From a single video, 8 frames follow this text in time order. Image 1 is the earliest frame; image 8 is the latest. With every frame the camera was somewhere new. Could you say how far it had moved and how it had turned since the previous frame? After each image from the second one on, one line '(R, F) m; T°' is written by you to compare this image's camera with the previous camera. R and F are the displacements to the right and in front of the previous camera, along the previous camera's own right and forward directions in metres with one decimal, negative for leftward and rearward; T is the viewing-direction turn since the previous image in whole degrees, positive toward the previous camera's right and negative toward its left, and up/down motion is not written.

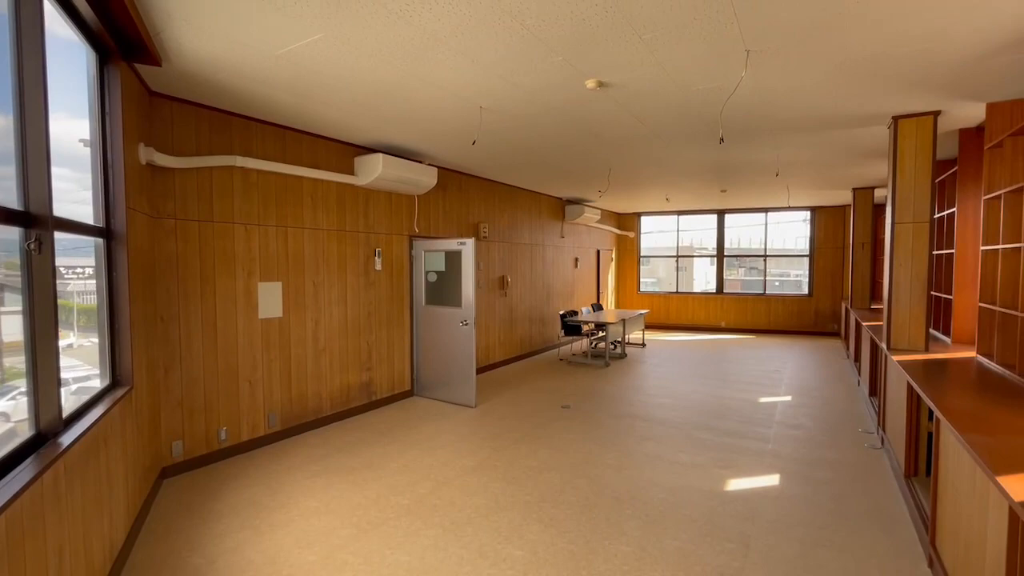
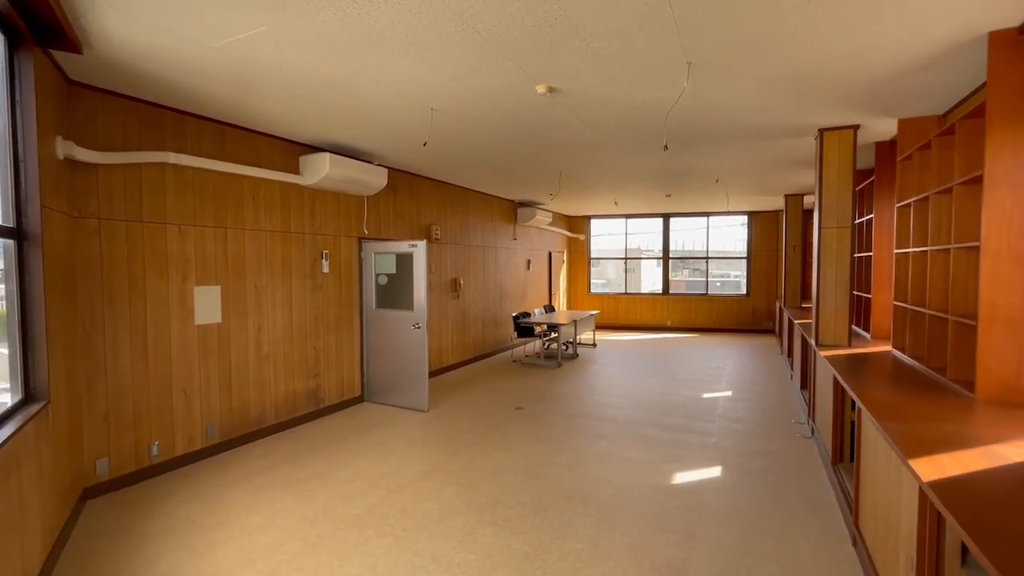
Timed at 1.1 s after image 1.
(0.0, 0.0) m; +6°
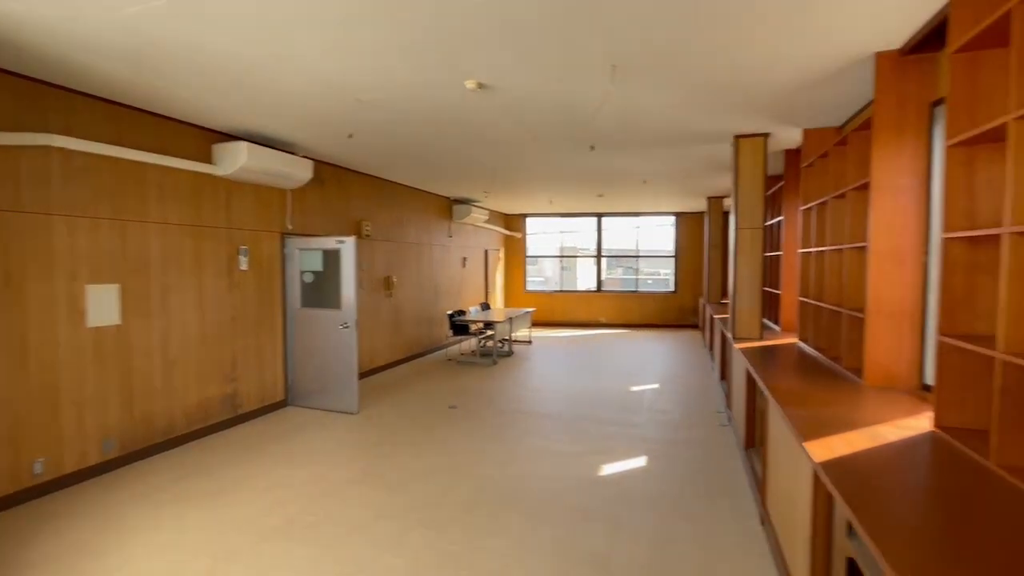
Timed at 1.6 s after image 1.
(+0.1, 0.0) m; +7°
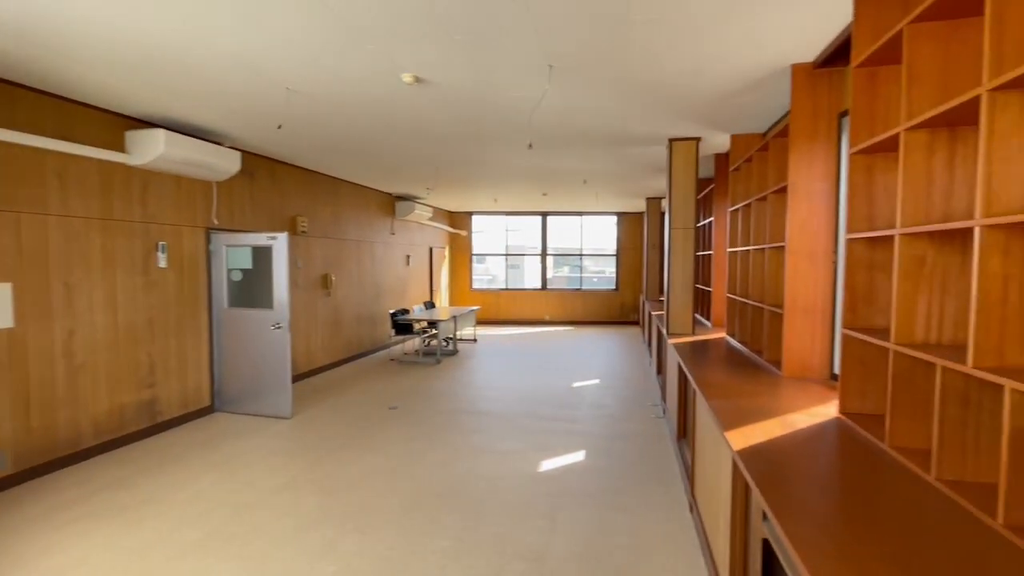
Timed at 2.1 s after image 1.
(+0.1, 0.0) m; +6°
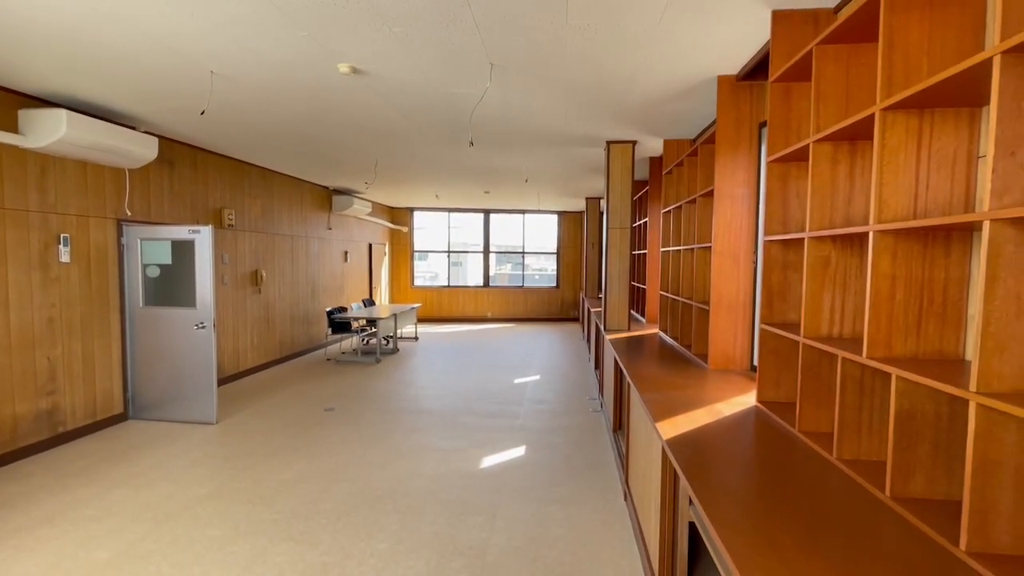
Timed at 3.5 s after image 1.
(0.0, 0.0) m; +7°
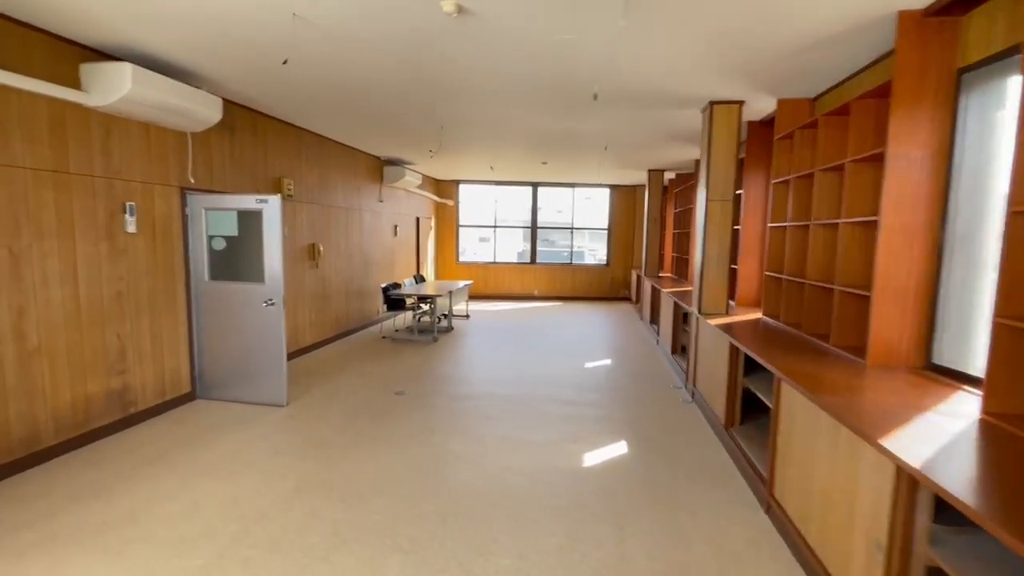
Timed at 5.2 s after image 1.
(-0.6, +0.4) m; -3°
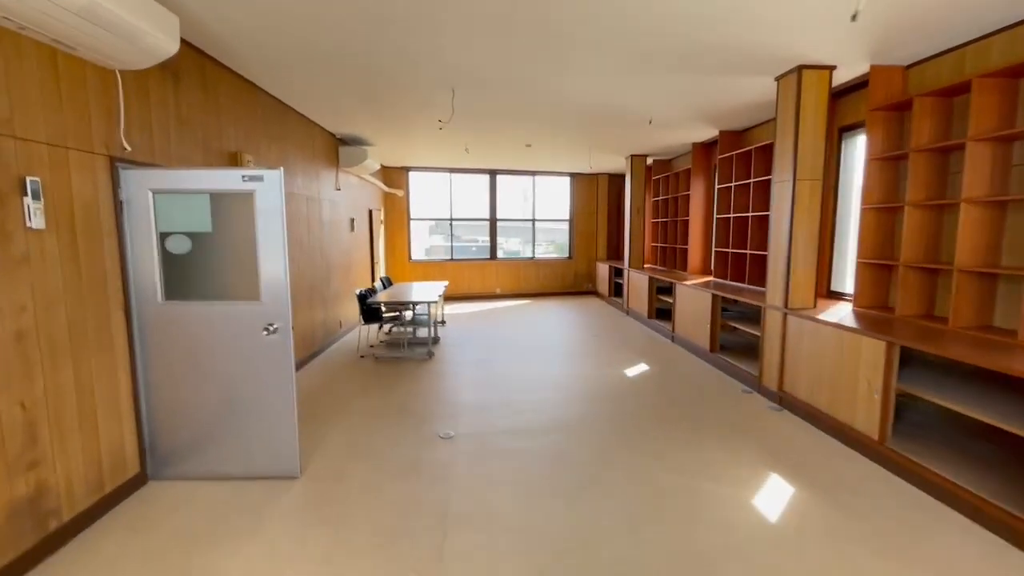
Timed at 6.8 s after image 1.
(-1.4, +1.2) m; +12°
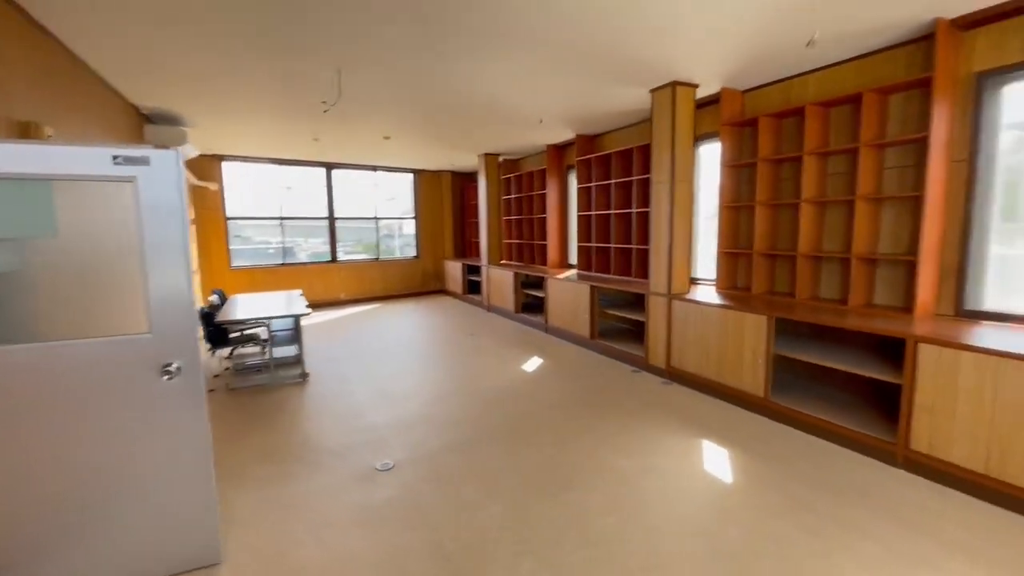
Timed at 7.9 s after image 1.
(-0.9, +0.4) m; +23°
